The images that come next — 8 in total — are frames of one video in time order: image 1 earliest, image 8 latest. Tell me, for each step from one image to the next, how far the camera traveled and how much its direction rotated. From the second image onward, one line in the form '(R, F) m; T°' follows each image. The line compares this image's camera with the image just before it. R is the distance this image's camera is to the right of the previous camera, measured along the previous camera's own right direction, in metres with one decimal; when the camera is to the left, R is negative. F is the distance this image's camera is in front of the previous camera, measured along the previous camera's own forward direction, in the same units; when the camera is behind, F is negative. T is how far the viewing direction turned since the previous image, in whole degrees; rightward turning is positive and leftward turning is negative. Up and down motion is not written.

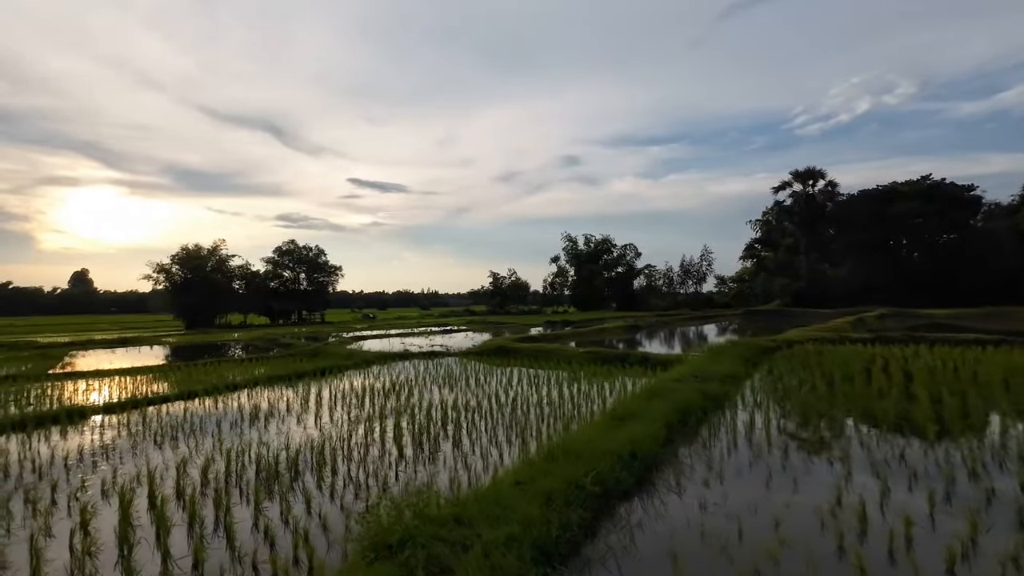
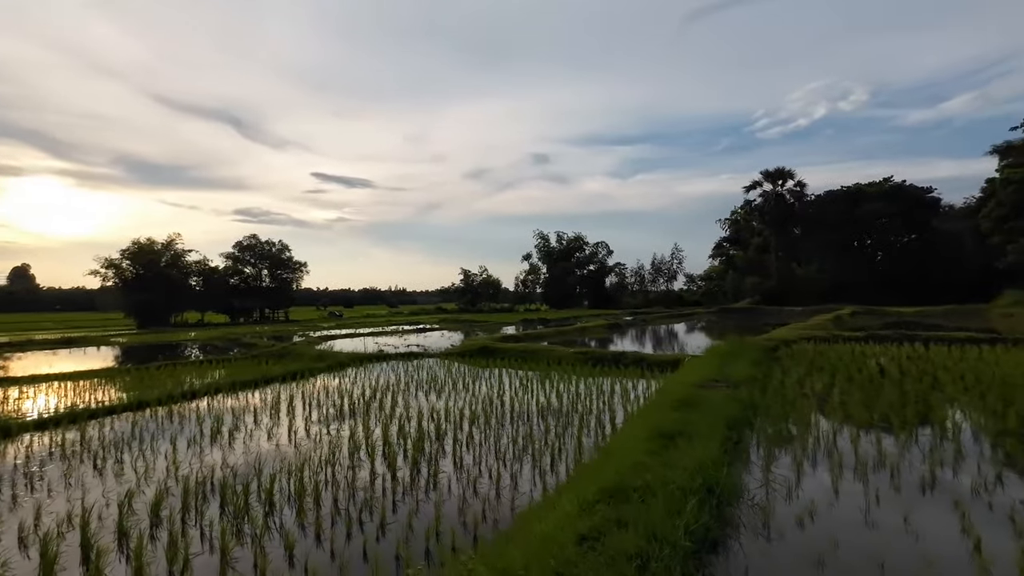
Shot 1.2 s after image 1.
(-0.6, +1.0) m; +4°
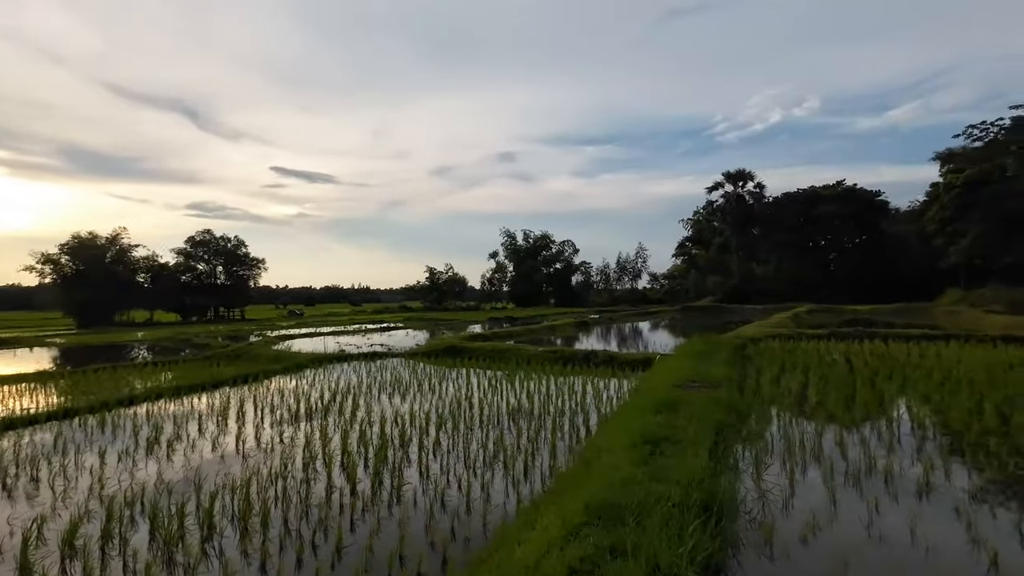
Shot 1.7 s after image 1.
(-0.1, +0.5) m; +4°
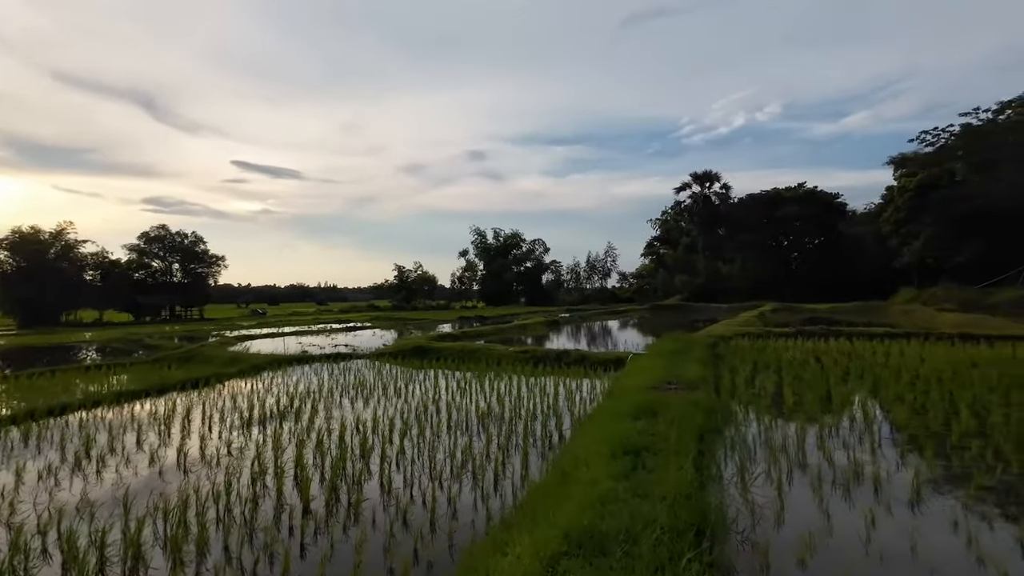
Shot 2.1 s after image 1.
(0.0, +0.4) m; +3°
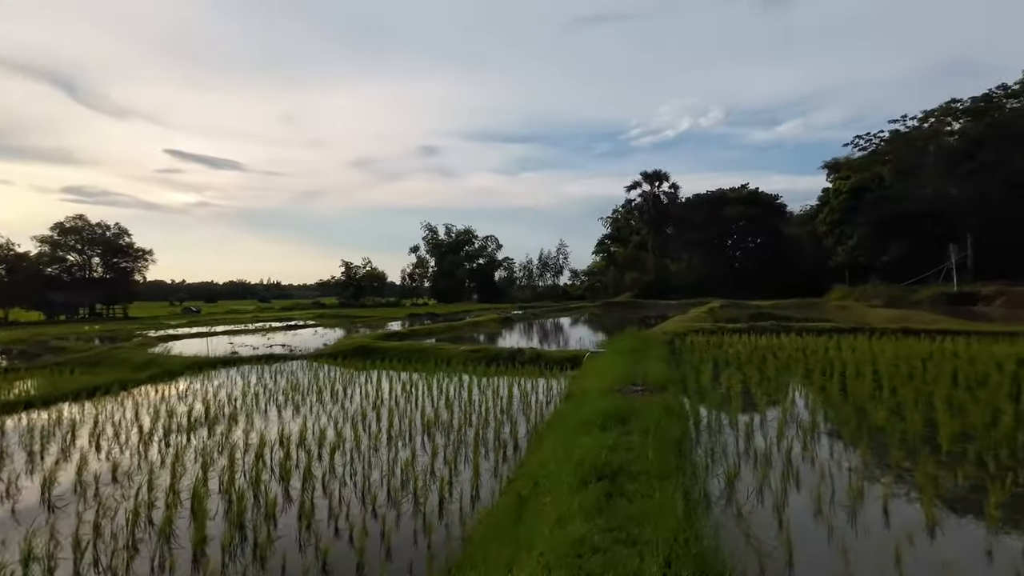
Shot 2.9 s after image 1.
(0.0, +0.9) m; +6°
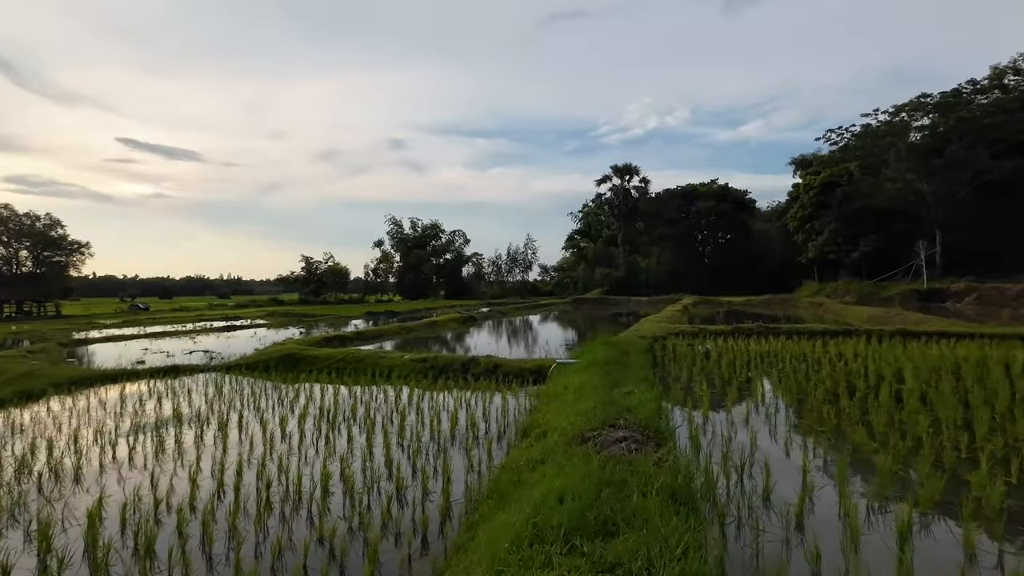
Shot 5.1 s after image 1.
(+0.4, +2.2) m; +3°
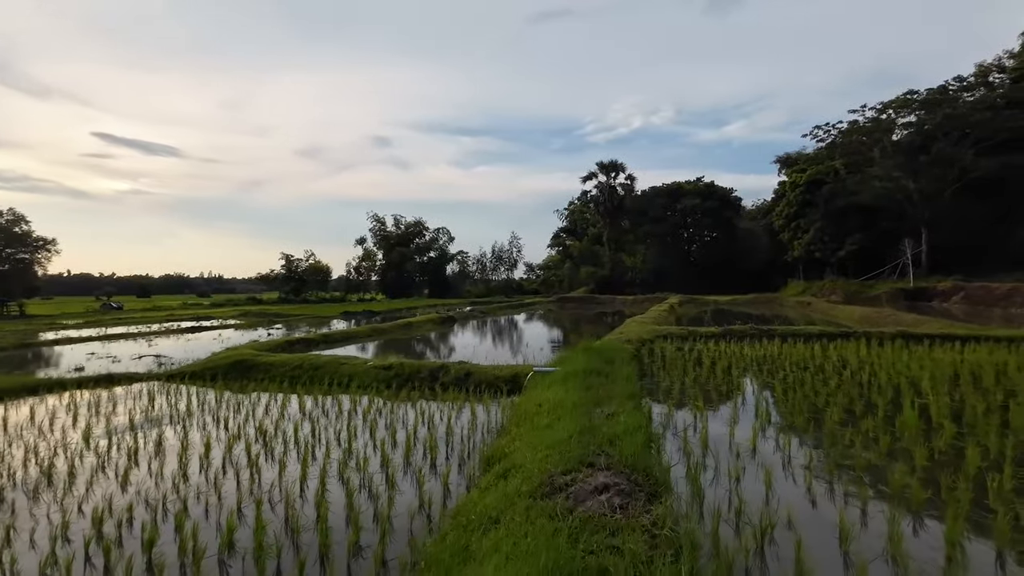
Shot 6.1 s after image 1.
(+0.3, +1.1) m; +2°
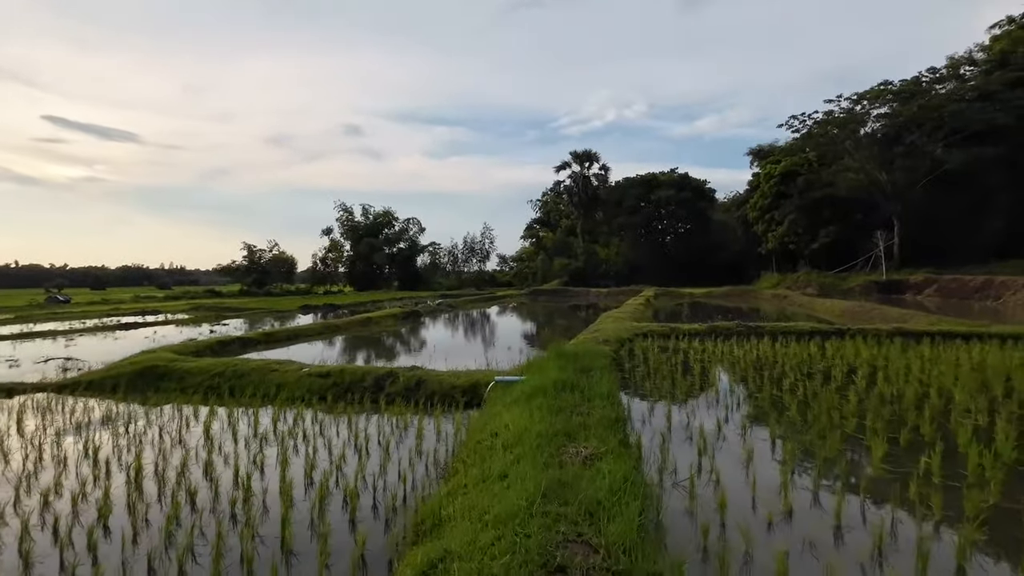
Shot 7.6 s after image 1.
(+0.3, +1.5) m; +3°
